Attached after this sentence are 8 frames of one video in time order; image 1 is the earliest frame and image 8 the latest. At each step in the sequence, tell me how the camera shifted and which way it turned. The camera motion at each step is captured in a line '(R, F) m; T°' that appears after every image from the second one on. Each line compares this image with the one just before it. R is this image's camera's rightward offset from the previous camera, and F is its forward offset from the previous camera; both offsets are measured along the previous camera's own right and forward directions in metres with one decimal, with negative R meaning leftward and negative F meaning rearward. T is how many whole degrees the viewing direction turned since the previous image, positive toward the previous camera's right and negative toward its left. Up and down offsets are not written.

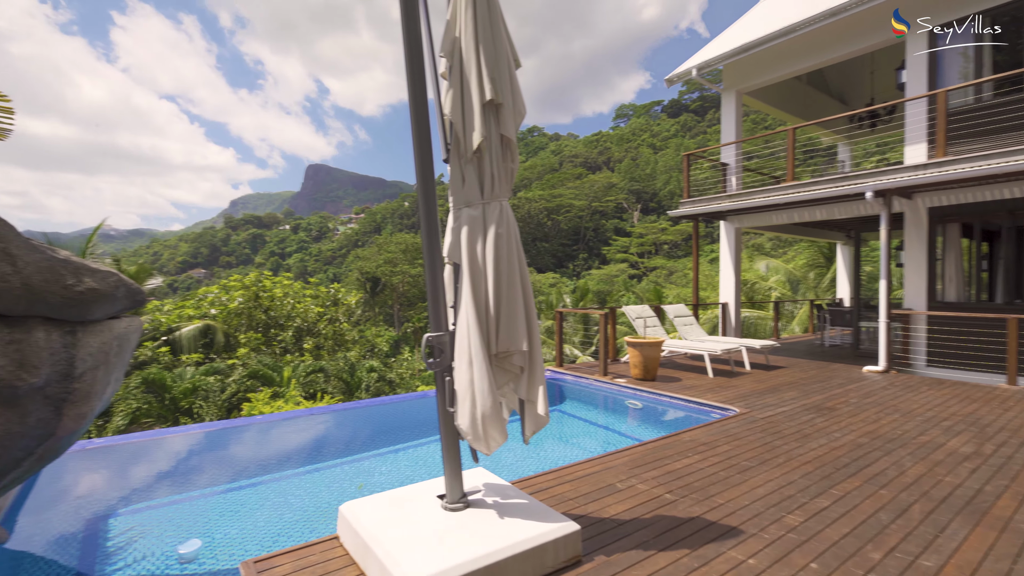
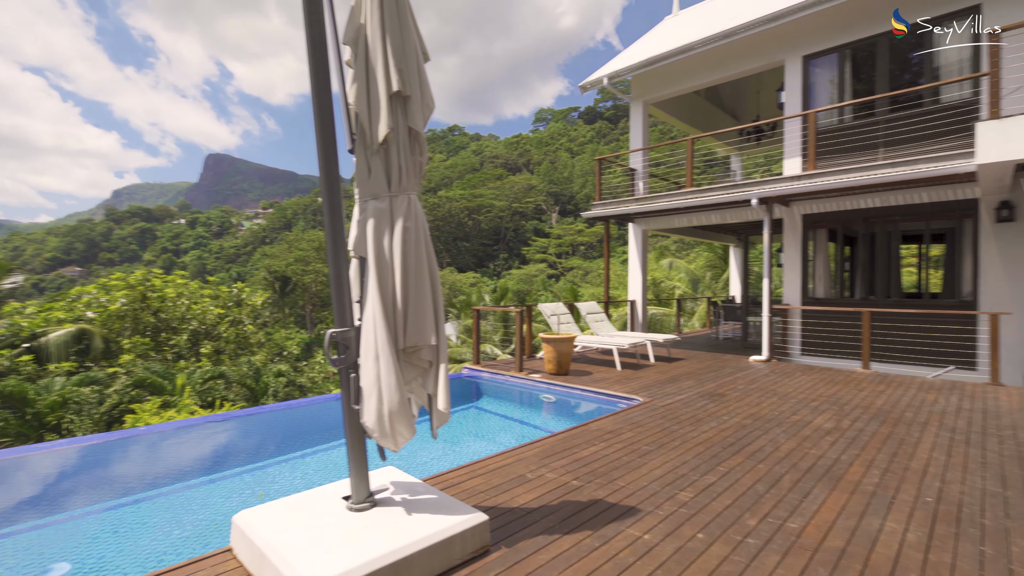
(+0.1, 0.0) m; +9°
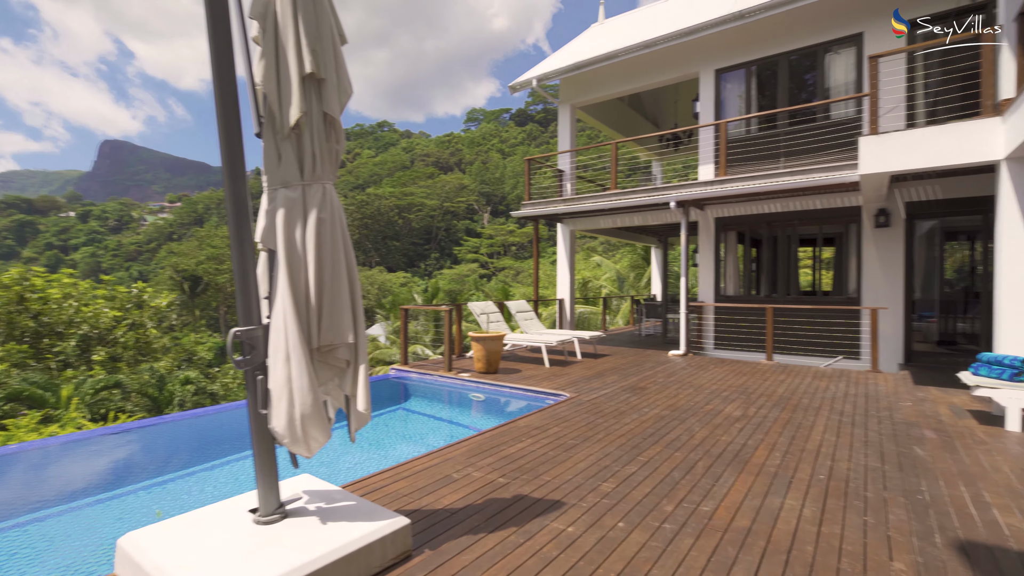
(0.0, 0.0) m; +8°
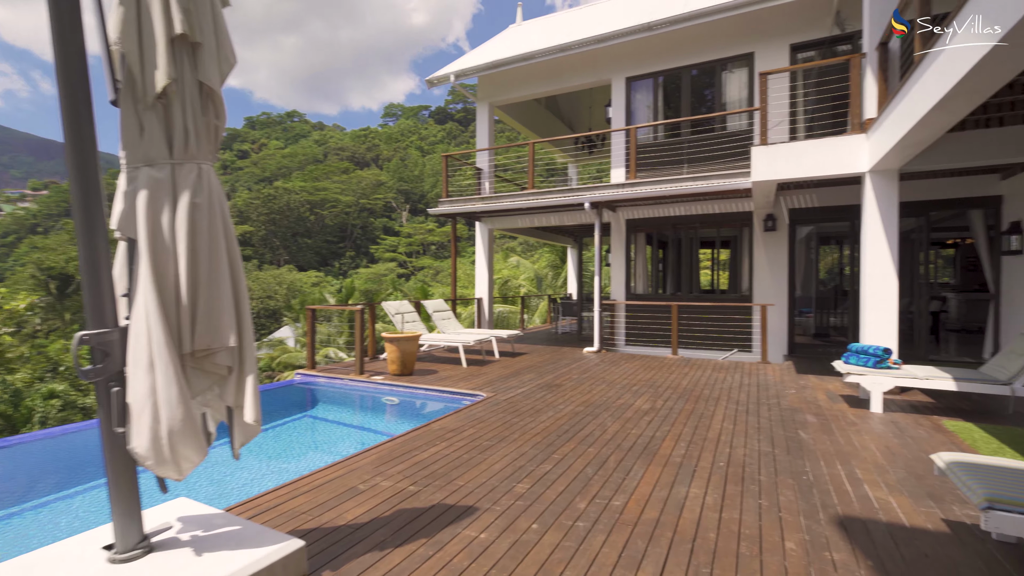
(+0.1, +0.1) m; +9°
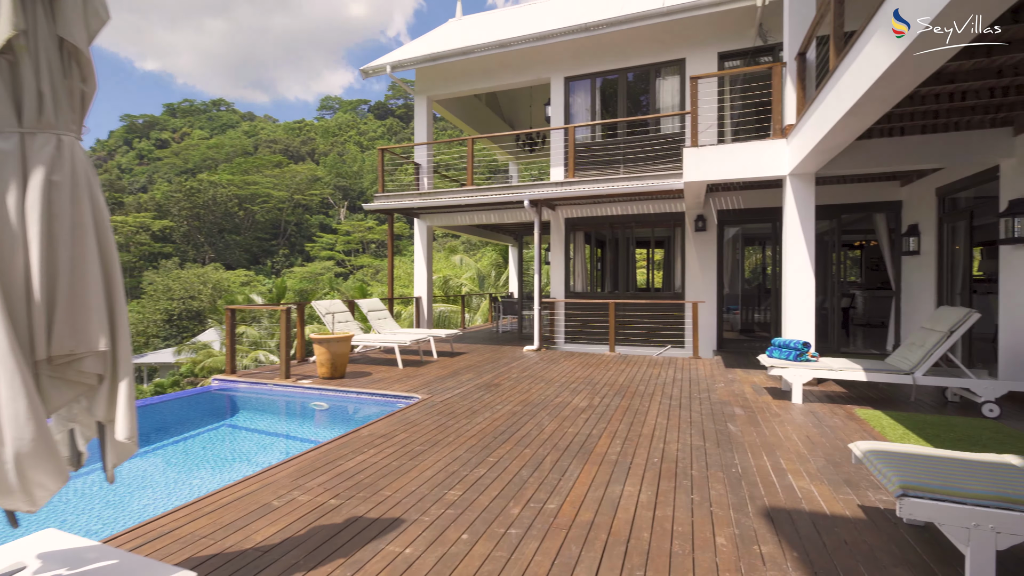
(+0.1, +0.1) m; +7°
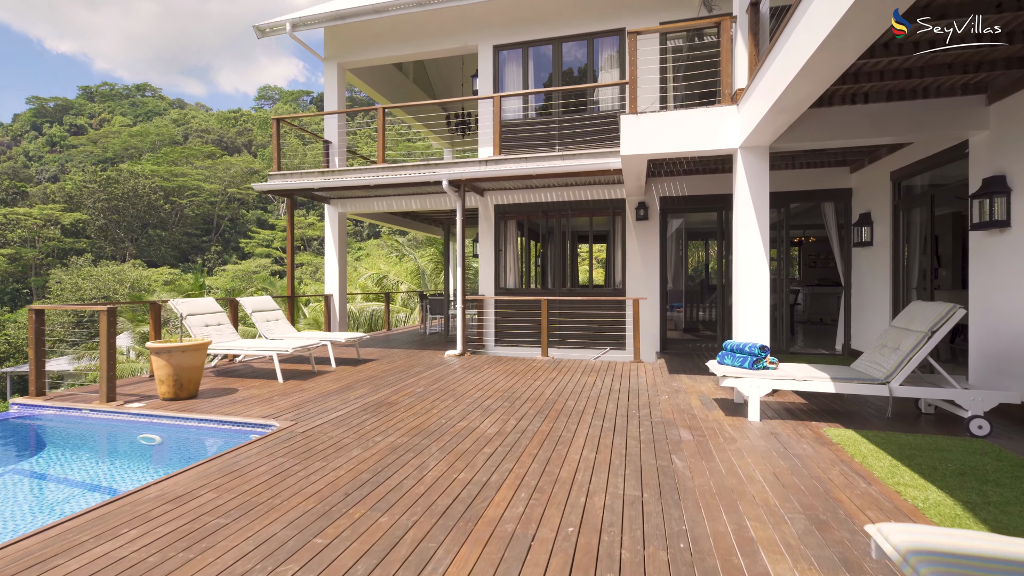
(+0.5, +1.1) m; +6°
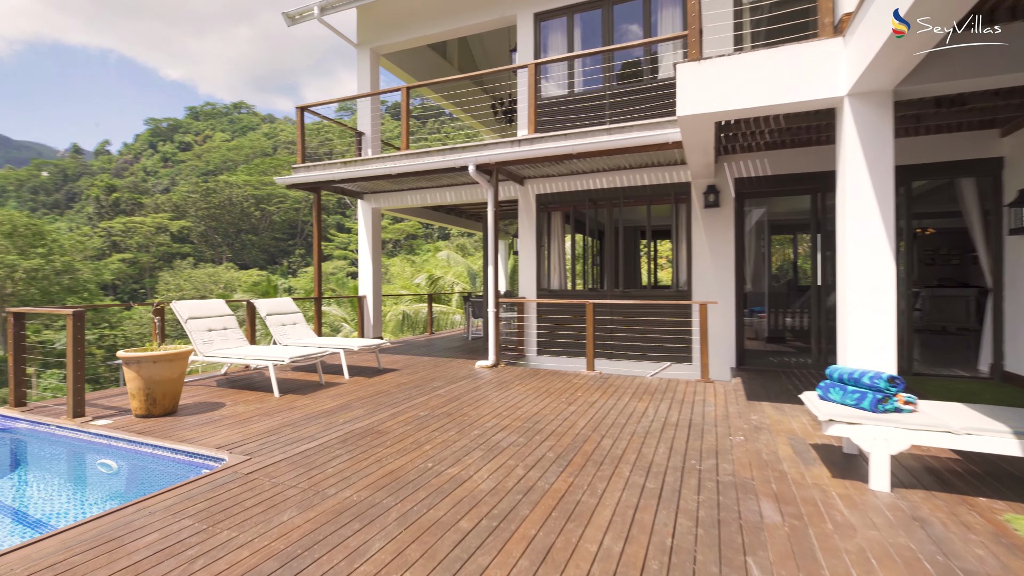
(+0.4, +1.1) m; -8°
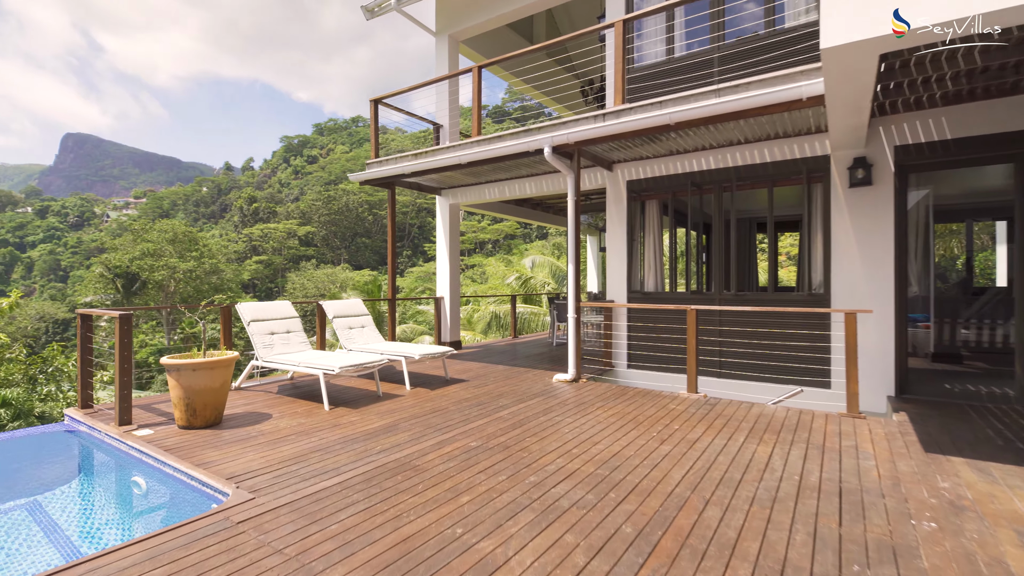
(+0.2, +0.9) m; -12°
